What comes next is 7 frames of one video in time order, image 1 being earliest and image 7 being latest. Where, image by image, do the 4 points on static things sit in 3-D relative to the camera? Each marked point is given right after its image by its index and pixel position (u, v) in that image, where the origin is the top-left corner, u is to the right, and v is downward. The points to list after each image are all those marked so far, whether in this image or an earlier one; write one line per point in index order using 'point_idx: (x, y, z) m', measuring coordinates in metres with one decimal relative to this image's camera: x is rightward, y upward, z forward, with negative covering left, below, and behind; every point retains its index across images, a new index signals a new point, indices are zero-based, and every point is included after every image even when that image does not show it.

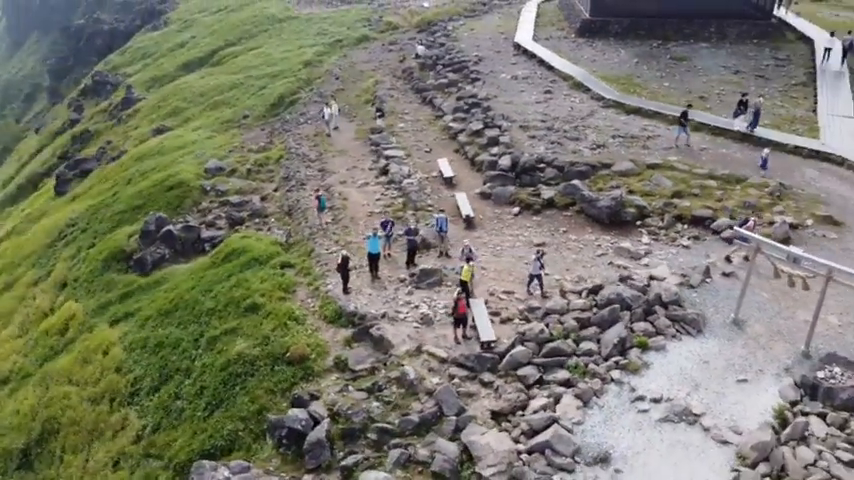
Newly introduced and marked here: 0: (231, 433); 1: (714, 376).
0: (-5.0, -5.0, +17.3) m
1: (+6.5, -3.0, +15.2) m
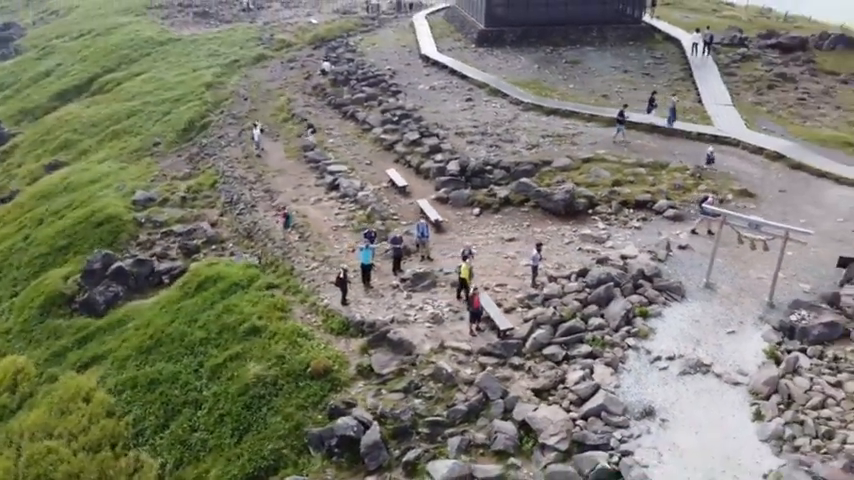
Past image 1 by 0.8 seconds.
0: (-4.0, -5.5, +17.6) m
1: (+7.5, -2.4, +17.8) m
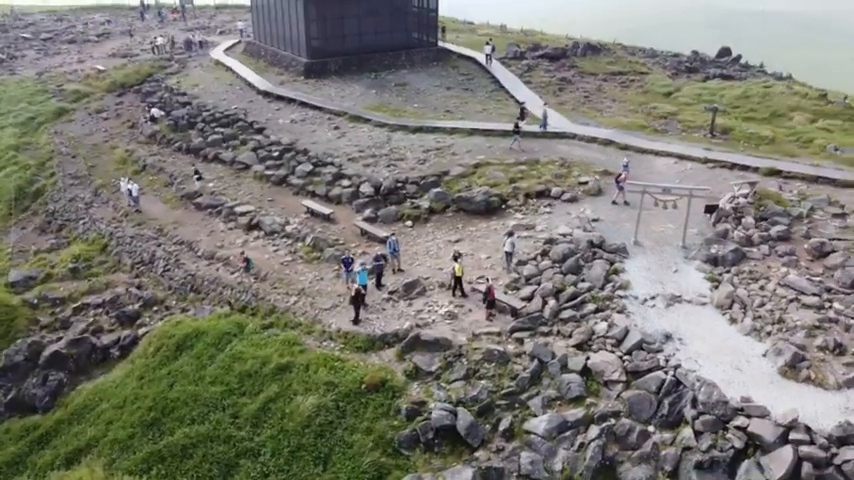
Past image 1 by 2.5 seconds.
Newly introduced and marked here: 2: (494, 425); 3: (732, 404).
0: (-1.5, -6.3, +18.9) m
1: (+8.2, -1.1, +23.4) m
2: (+1.9, -5.2, +19.1) m
3: (+7.9, -4.2, +17.4) m
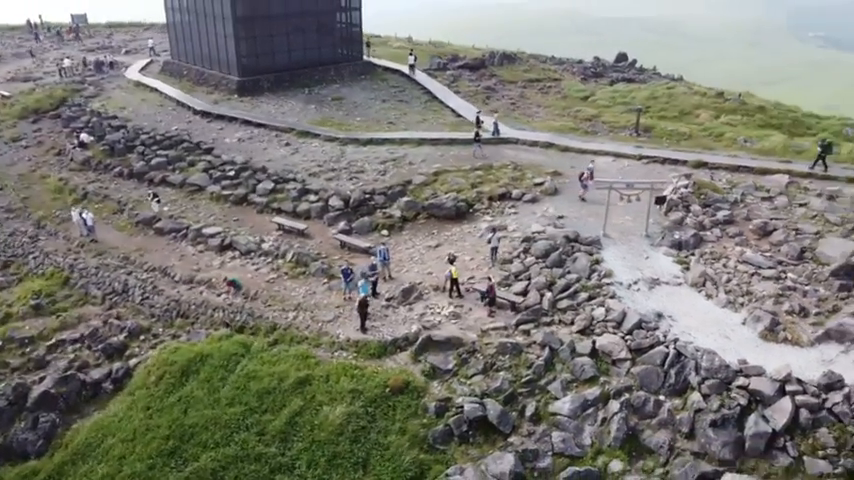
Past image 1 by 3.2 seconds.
0: (-0.4, -6.5, +19.7) m
1: (+8.0, -0.8, +25.8) m
2: (+2.9, -5.2, +20.5) m
3: (+9.0, -3.7, +19.8) m
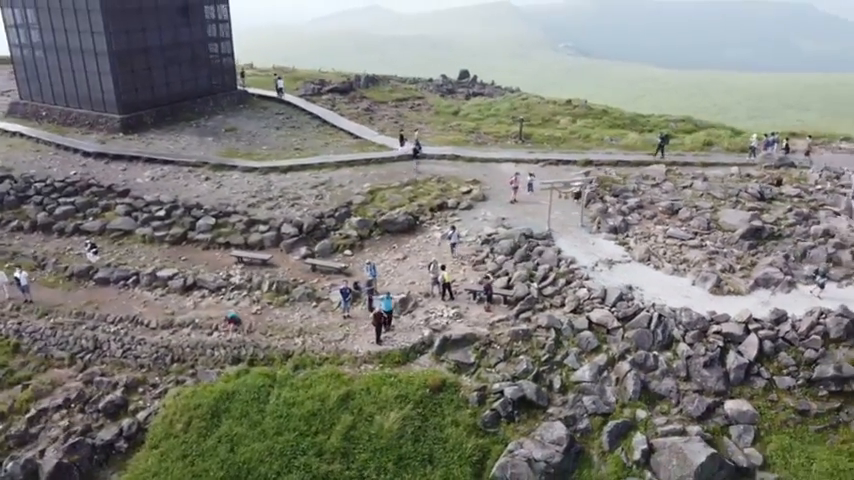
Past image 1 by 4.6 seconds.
0: (+1.5, -6.7, +21.8) m
1: (+7.1, -0.3, +30.1) m
2: (+4.3, -5.1, +23.5) m
3: (+10.1, -2.9, +24.5) m
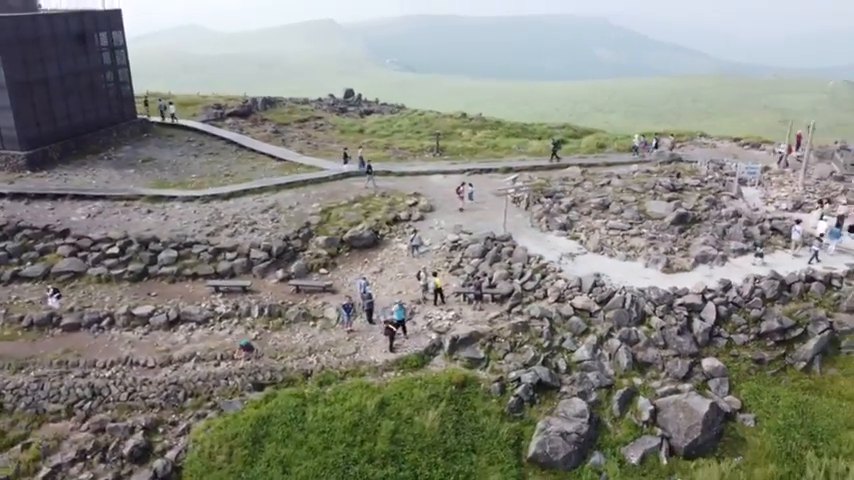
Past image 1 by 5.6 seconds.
0: (+2.9, -6.8, +23.9) m
1: (+5.8, -0.2, +33.3) m
2: (+5.0, -5.0, +26.2) m
3: (+10.2, -2.3, +28.6) m
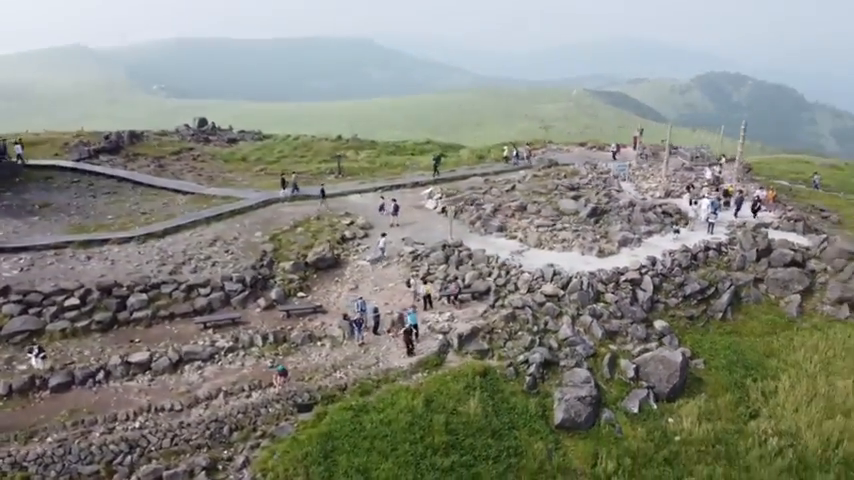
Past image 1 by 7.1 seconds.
0: (+4.4, -6.7, +27.3) m
1: (+3.6, -0.3, +37.3) m
2: (+5.5, -4.8, +30.2) m
3: (+9.4, -1.7, +34.1) m
